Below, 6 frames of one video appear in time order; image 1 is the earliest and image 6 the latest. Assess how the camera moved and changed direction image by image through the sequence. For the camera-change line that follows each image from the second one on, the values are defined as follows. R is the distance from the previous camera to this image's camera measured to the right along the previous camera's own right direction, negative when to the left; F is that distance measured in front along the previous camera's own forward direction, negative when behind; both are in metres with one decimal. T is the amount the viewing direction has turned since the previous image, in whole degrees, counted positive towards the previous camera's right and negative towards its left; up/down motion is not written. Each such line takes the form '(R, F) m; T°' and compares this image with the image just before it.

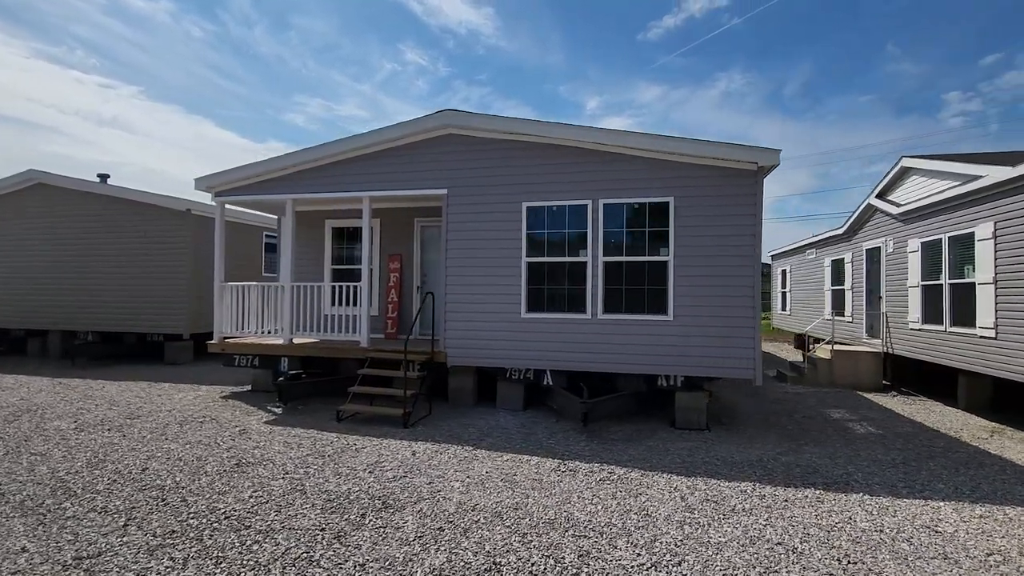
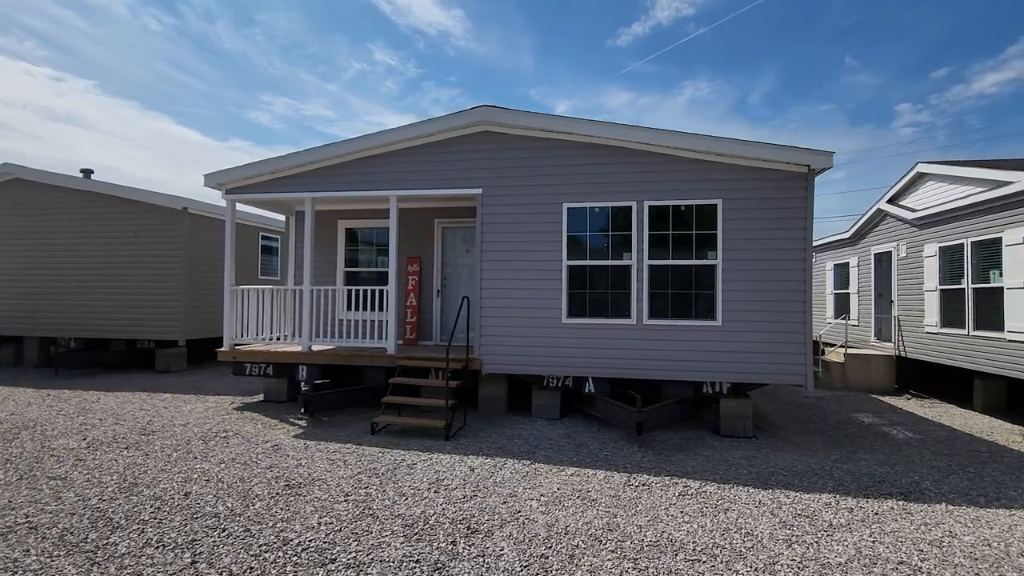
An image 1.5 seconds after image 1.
(-0.8, +0.3) m; +3°
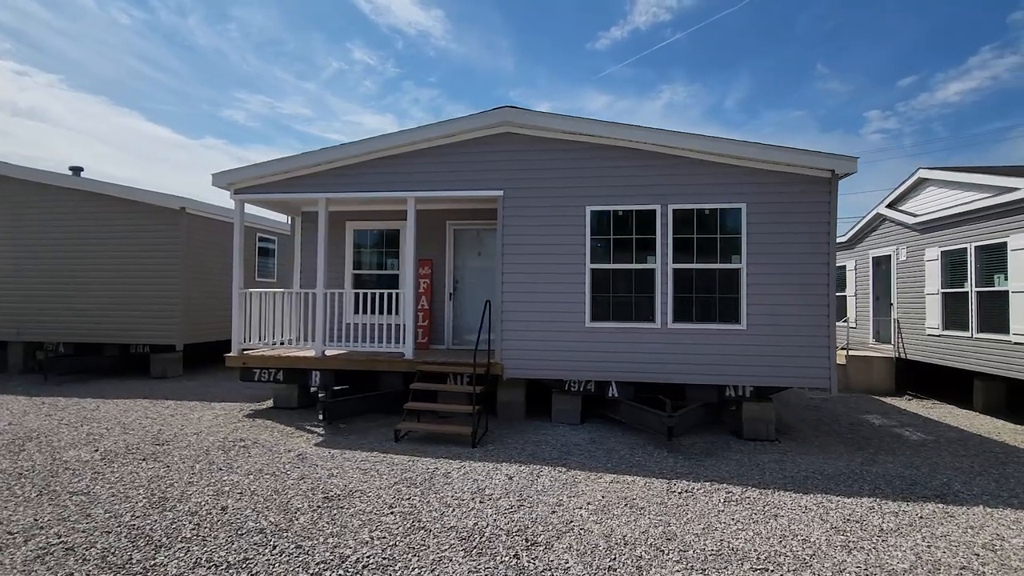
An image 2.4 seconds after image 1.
(-0.5, +0.1) m; +2°
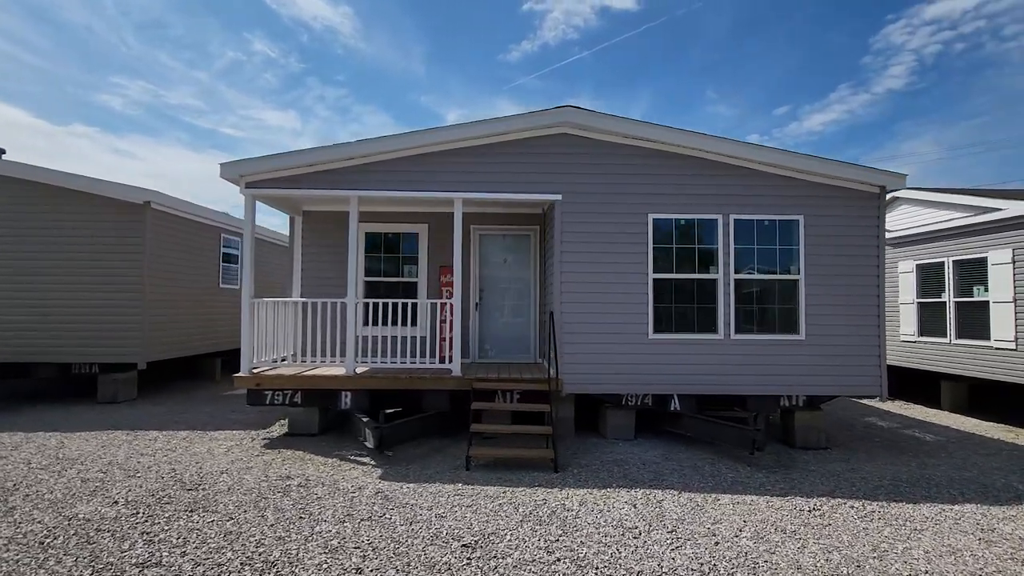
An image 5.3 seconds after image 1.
(-1.7, +0.6) m; +10°
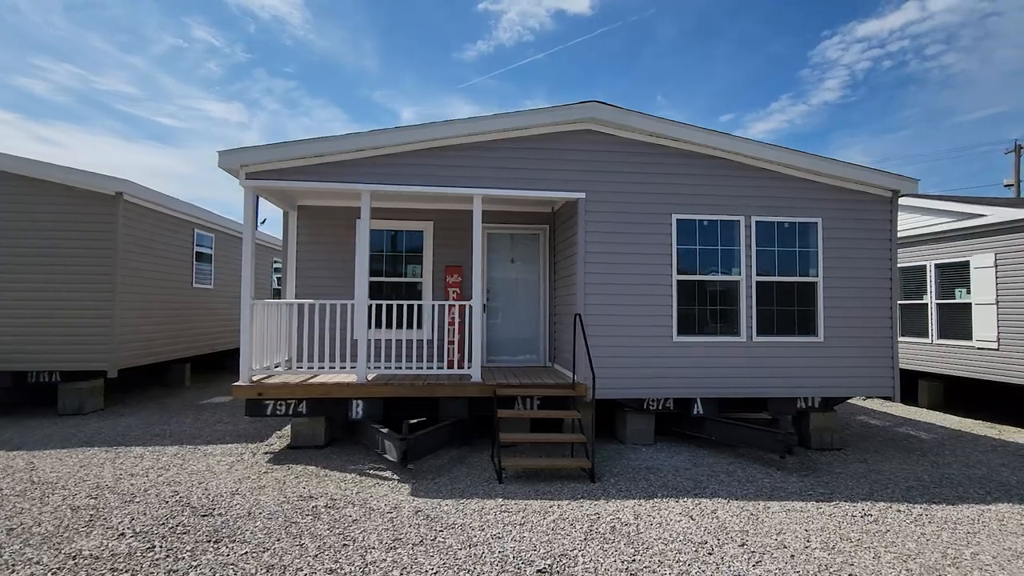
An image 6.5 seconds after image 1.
(-0.7, +0.3) m; +5°
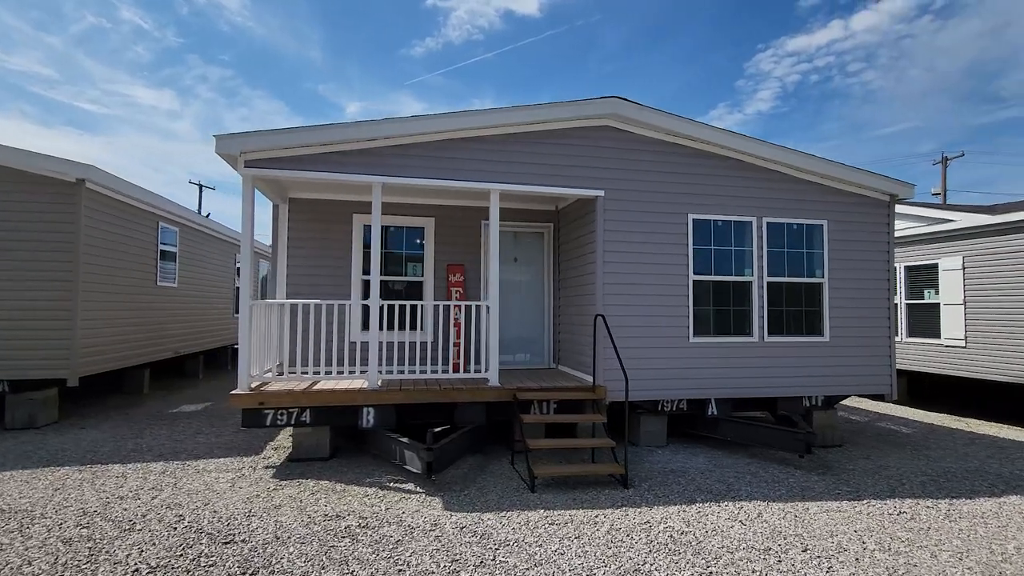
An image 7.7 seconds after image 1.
(-0.7, +0.3) m; +6°
